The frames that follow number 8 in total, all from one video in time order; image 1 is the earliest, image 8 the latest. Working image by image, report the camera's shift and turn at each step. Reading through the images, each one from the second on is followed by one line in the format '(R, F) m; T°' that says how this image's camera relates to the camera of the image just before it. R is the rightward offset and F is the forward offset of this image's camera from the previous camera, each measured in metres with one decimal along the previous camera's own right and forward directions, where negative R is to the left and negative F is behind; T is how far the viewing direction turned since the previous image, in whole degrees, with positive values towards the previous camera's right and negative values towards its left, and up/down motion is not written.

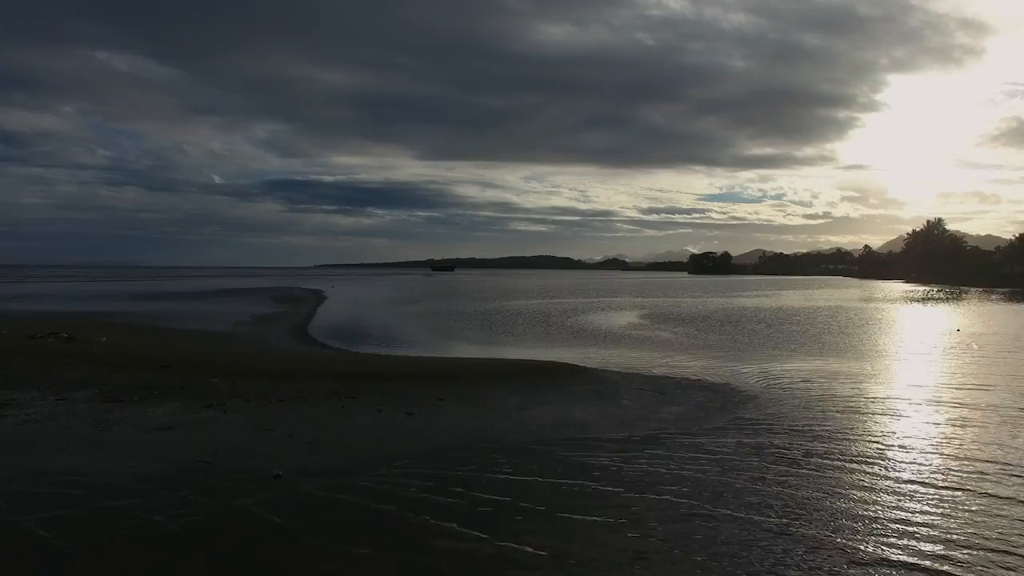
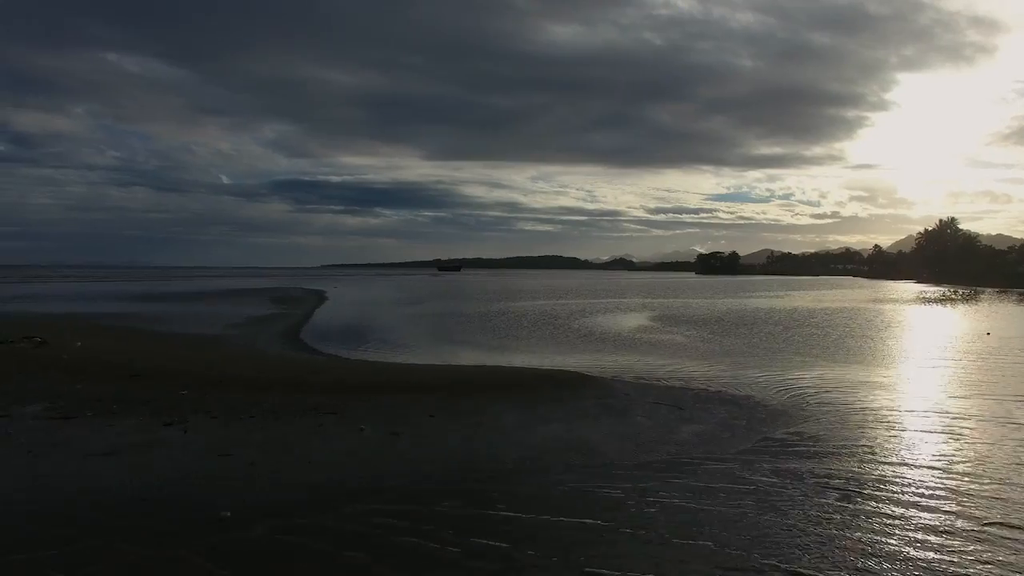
(0.0, +0.5) m; -1°
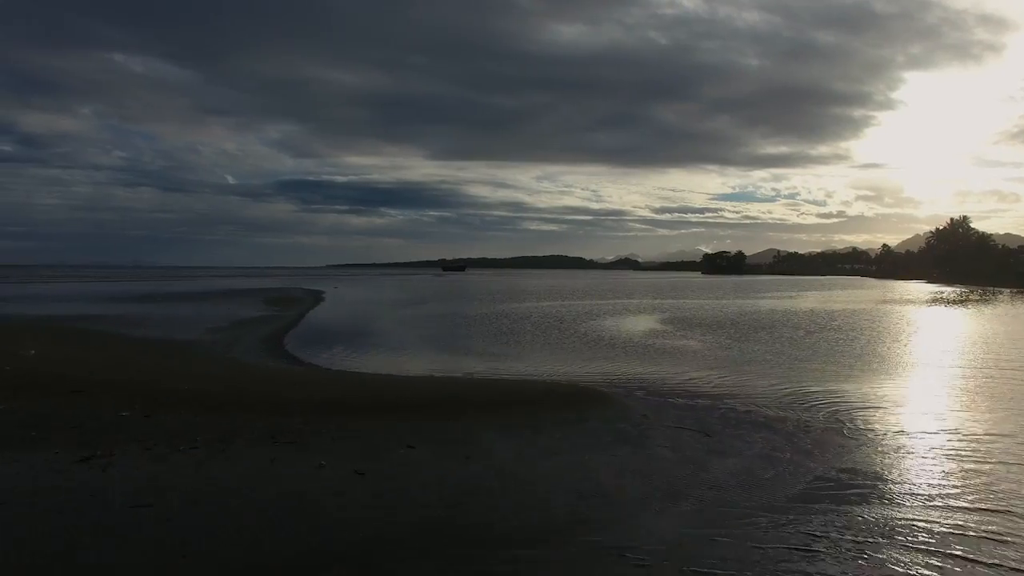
(0.0, +0.6) m; 0°
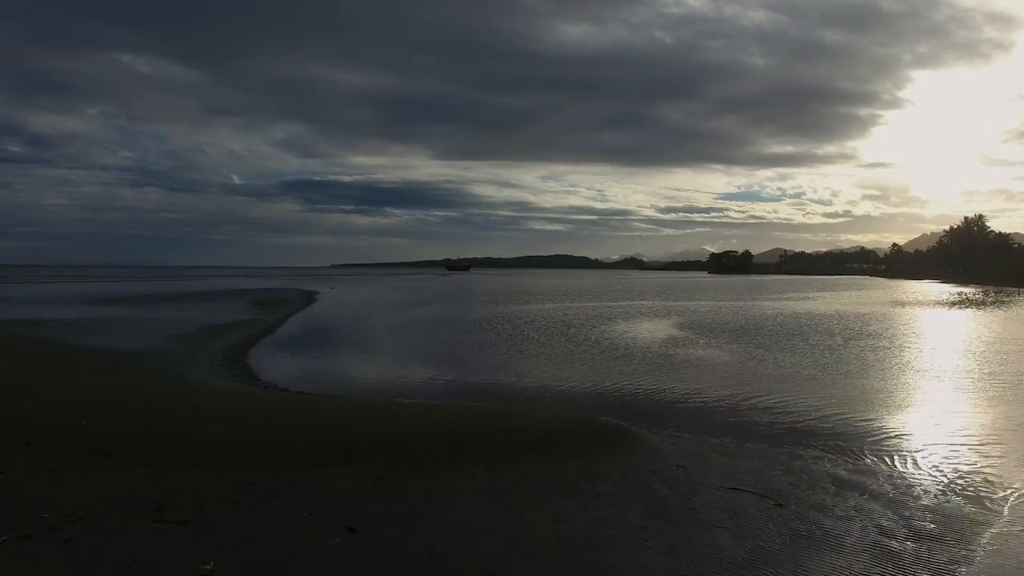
(+0.1, +1.0) m; 0°
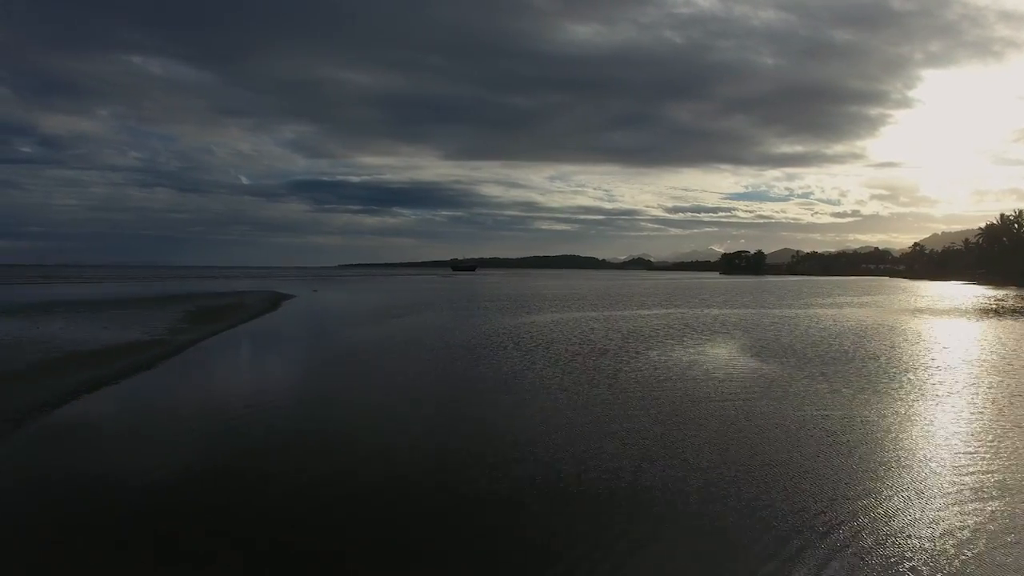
(0.0, +3.0) m; -1°
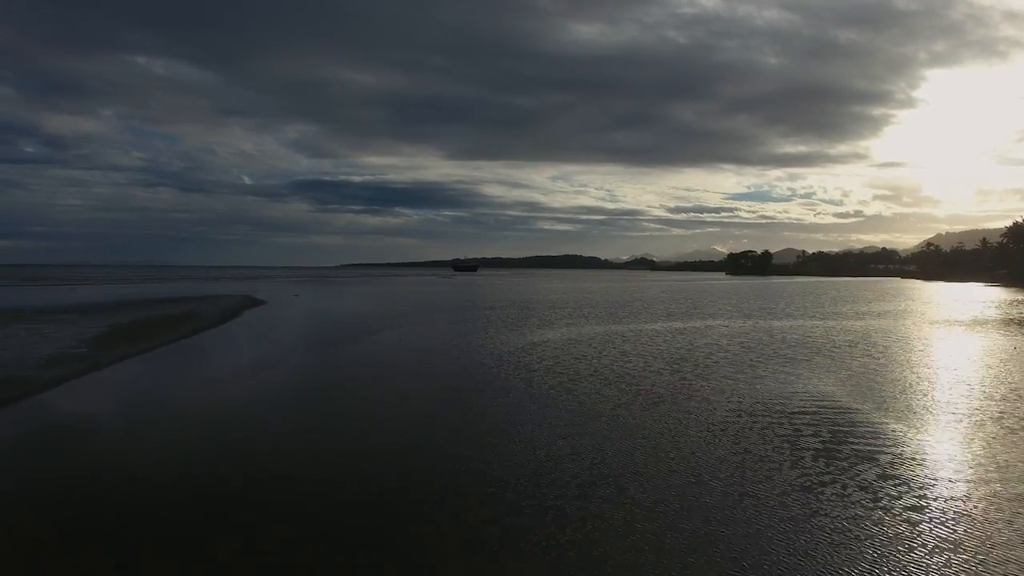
(-0.1, +2.2) m; 0°
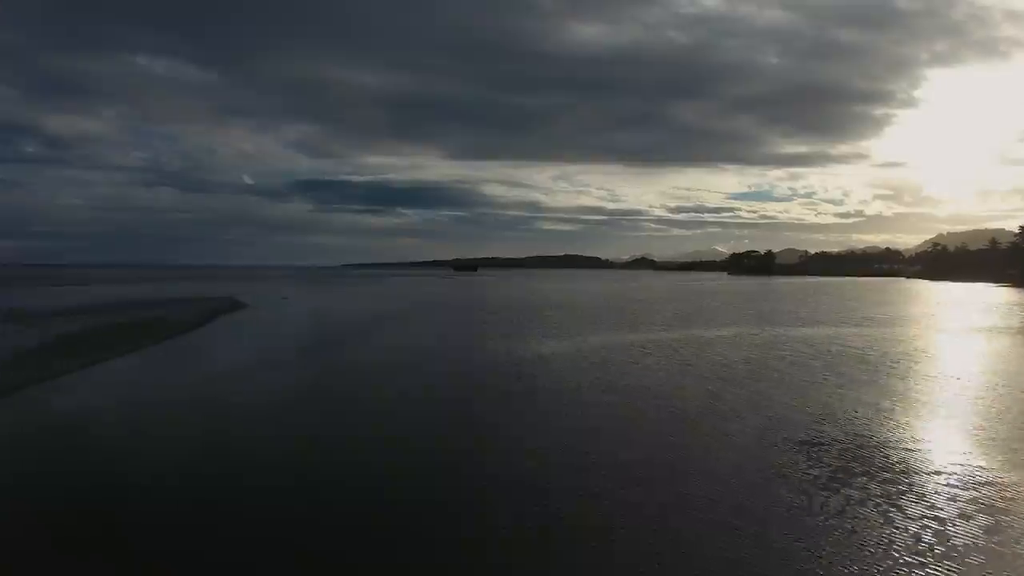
(0.0, +1.3) m; 0°
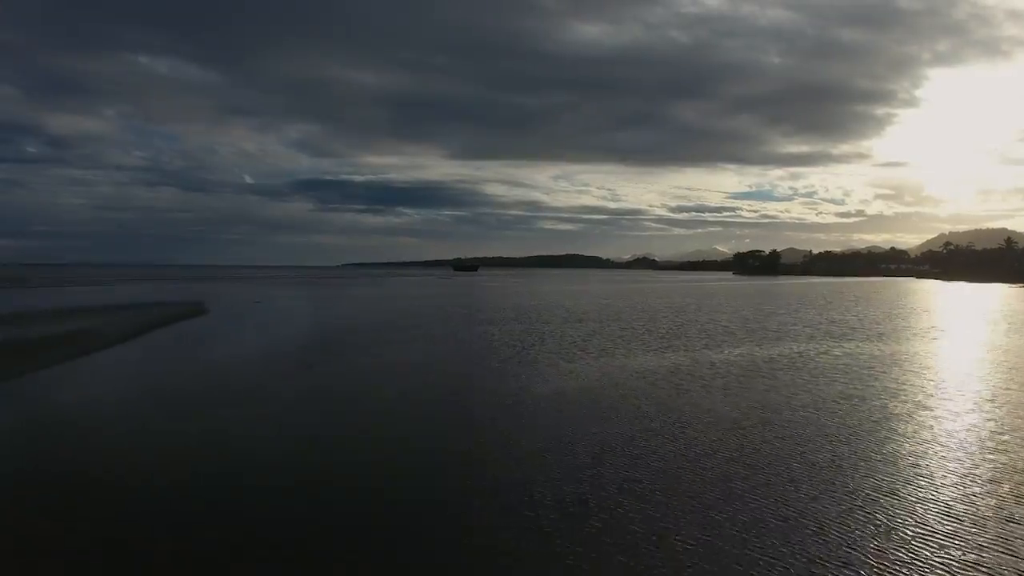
(0.0, +2.3) m; 0°
